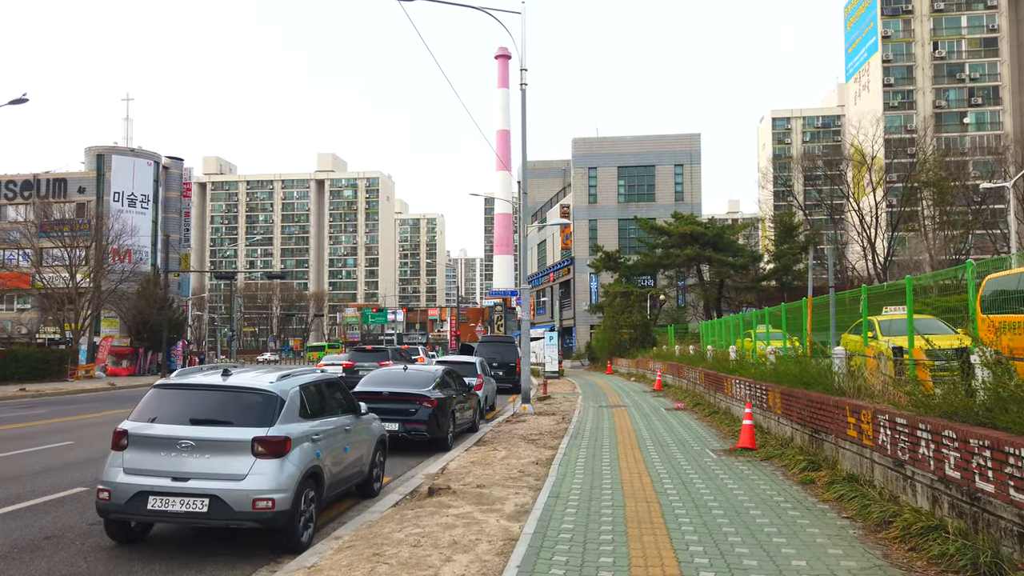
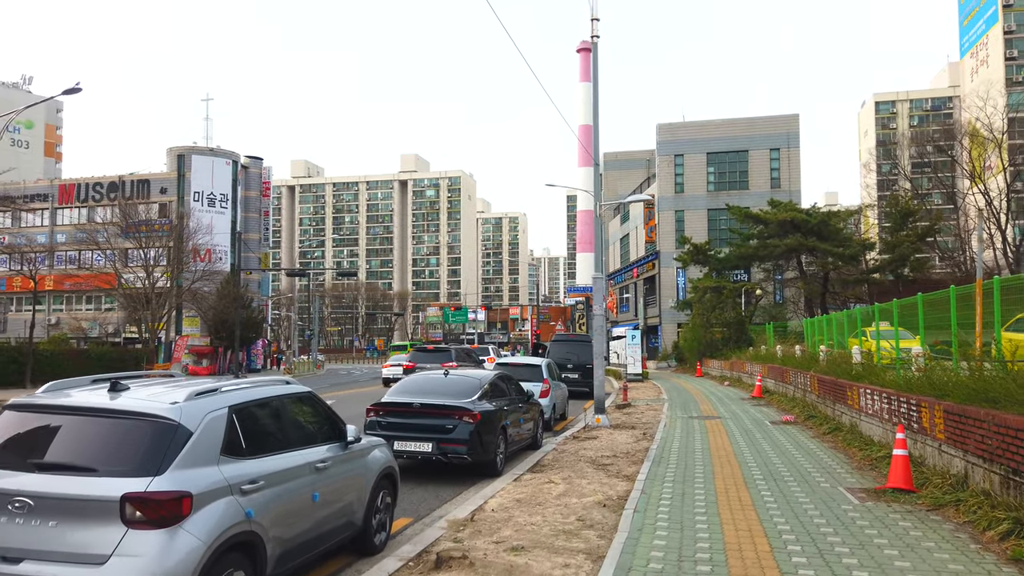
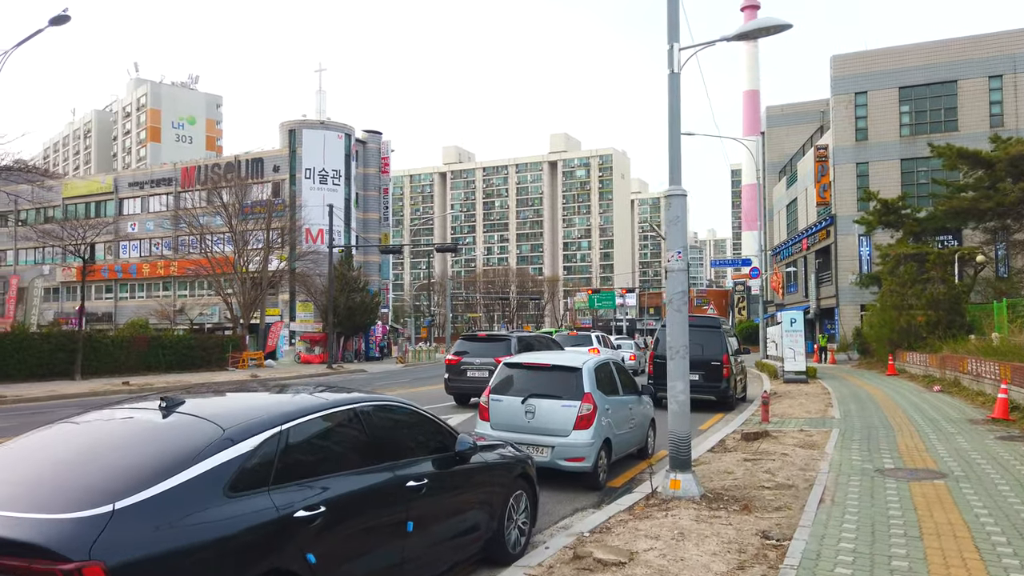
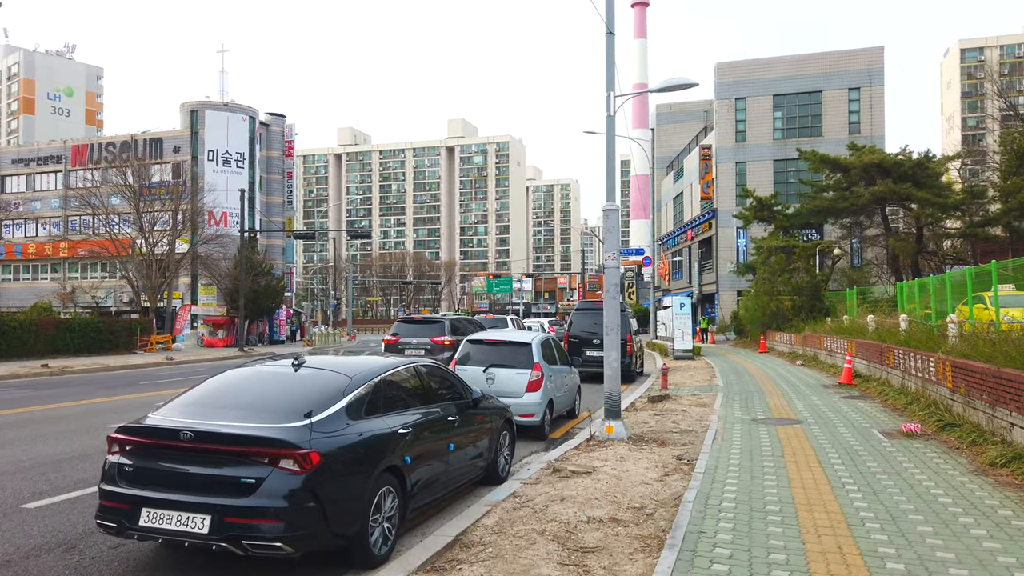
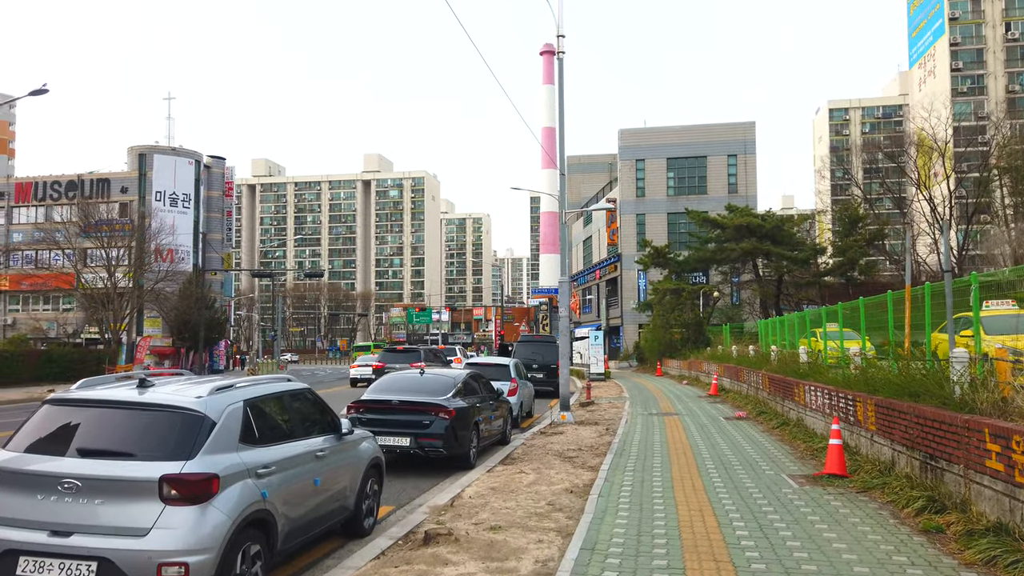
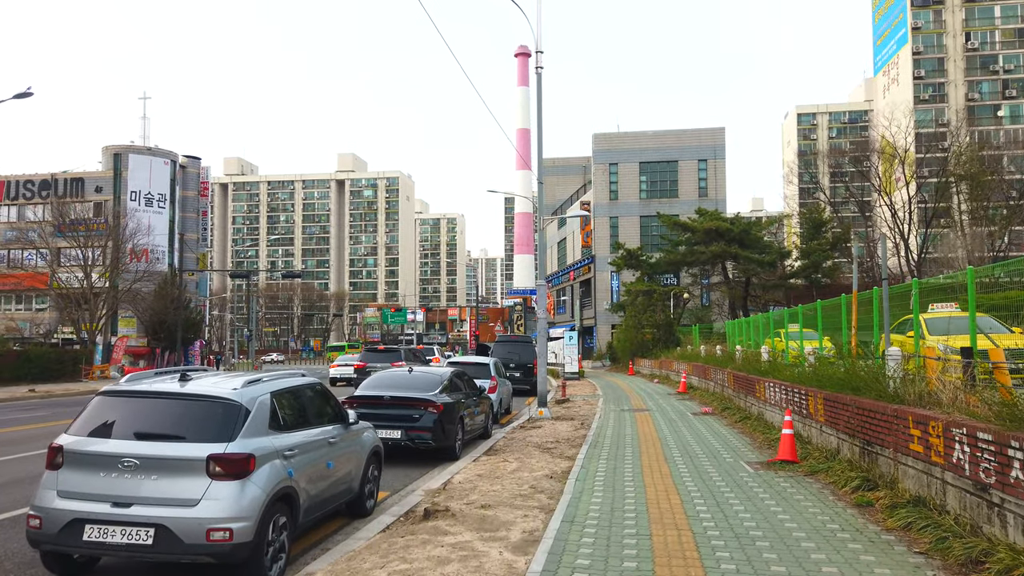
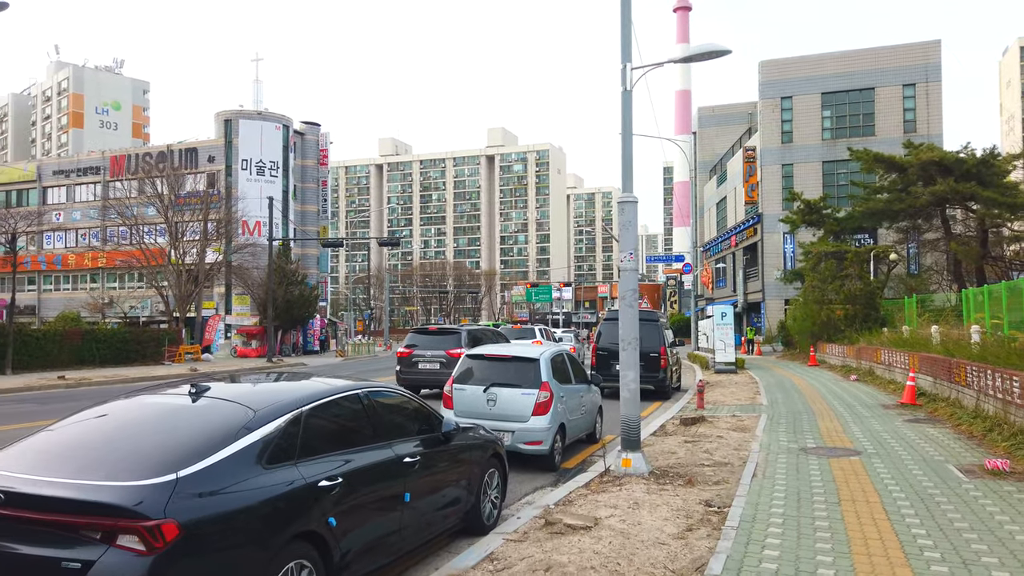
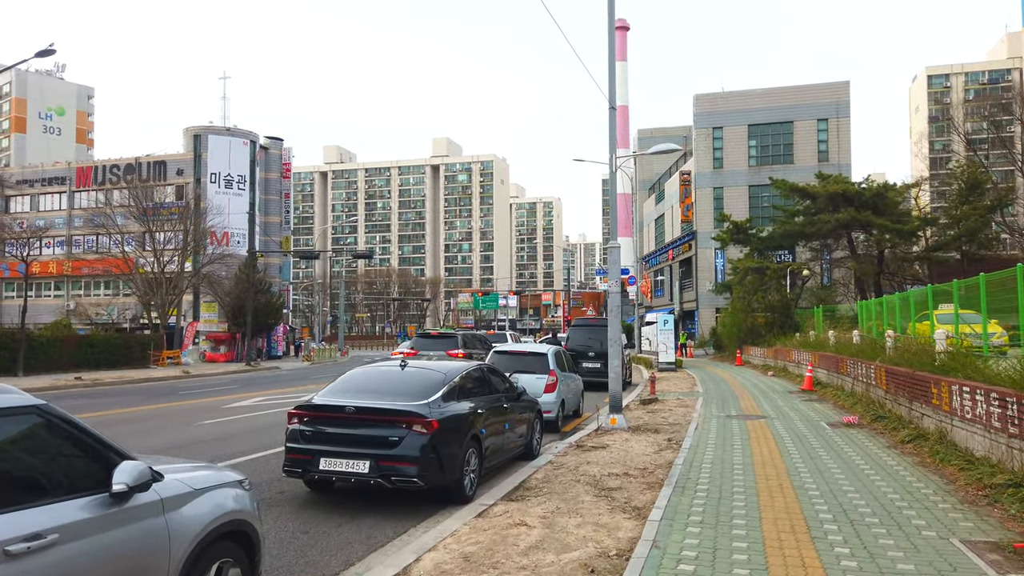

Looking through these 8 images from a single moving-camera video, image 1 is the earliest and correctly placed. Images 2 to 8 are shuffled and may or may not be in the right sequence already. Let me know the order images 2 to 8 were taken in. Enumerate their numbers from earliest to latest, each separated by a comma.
6, 5, 2, 8, 4, 7, 3
